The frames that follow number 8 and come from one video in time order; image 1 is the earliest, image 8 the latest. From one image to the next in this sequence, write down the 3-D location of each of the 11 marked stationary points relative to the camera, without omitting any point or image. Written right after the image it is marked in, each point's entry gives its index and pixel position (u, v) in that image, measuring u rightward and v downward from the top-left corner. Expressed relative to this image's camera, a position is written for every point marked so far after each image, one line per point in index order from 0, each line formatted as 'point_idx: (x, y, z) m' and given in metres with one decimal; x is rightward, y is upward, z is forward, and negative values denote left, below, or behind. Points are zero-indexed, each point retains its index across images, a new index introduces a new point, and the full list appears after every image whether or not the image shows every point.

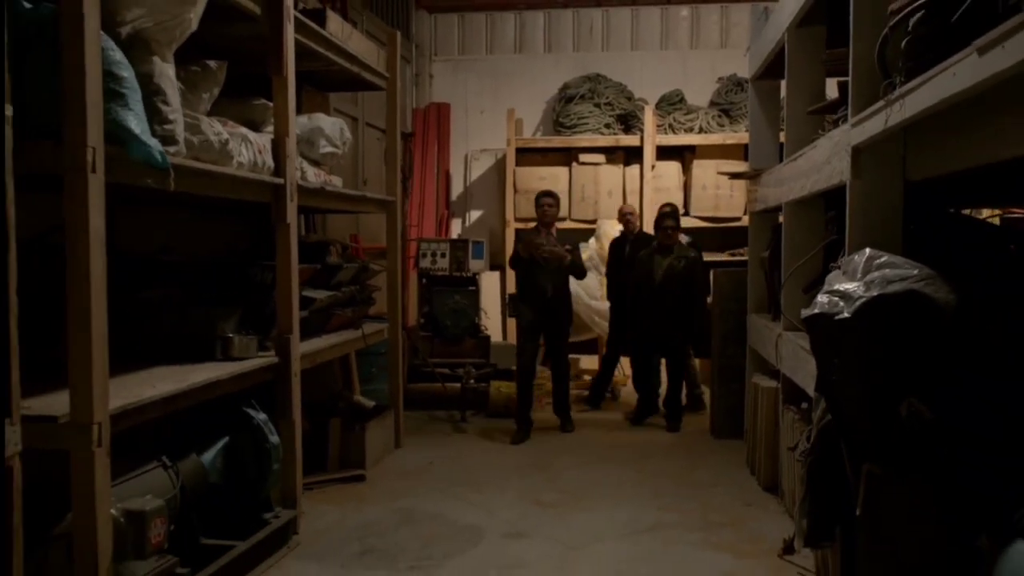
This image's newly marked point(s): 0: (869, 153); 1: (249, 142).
0: (+1.0, +0.4, +2.6) m
1: (-0.9, +0.5, +3.1) m
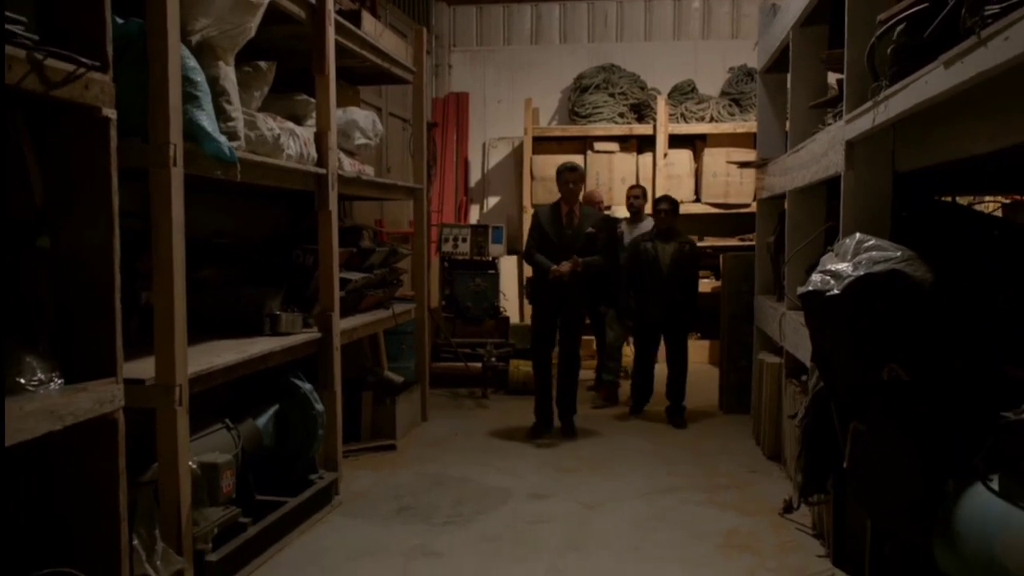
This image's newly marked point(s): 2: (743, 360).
0: (+1.0, +0.4, +2.8) m
1: (-0.8, +0.5, +3.4) m
2: (+1.3, -0.4, +5.3) m
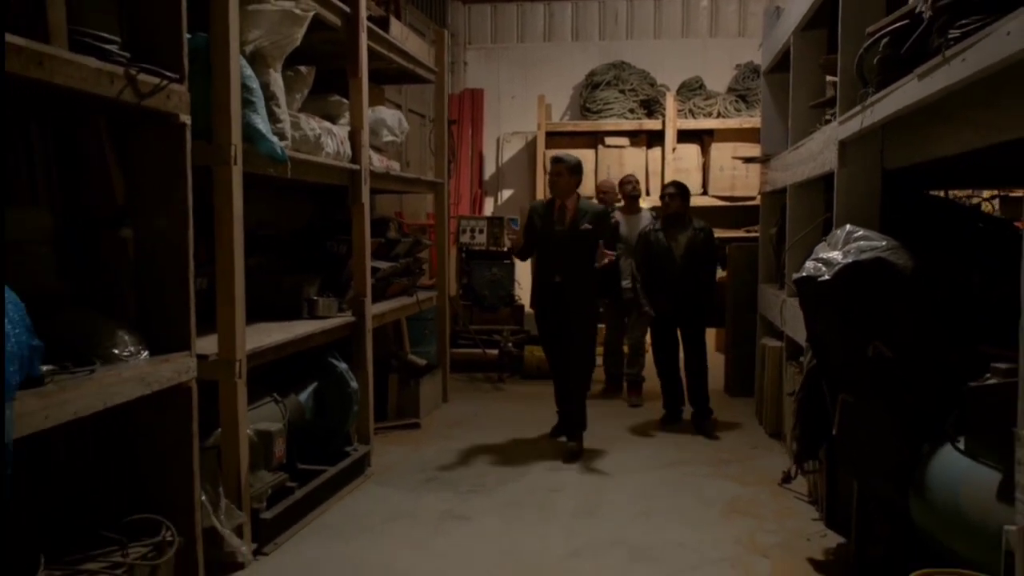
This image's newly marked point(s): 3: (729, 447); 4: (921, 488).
0: (+1.1, +0.5, +3.1) m
1: (-0.7, +0.6, +3.7) m
2: (+1.4, -0.3, +5.6) m
3: (+1.0, -0.7, +4.3) m
4: (+1.0, -0.5, +2.3) m
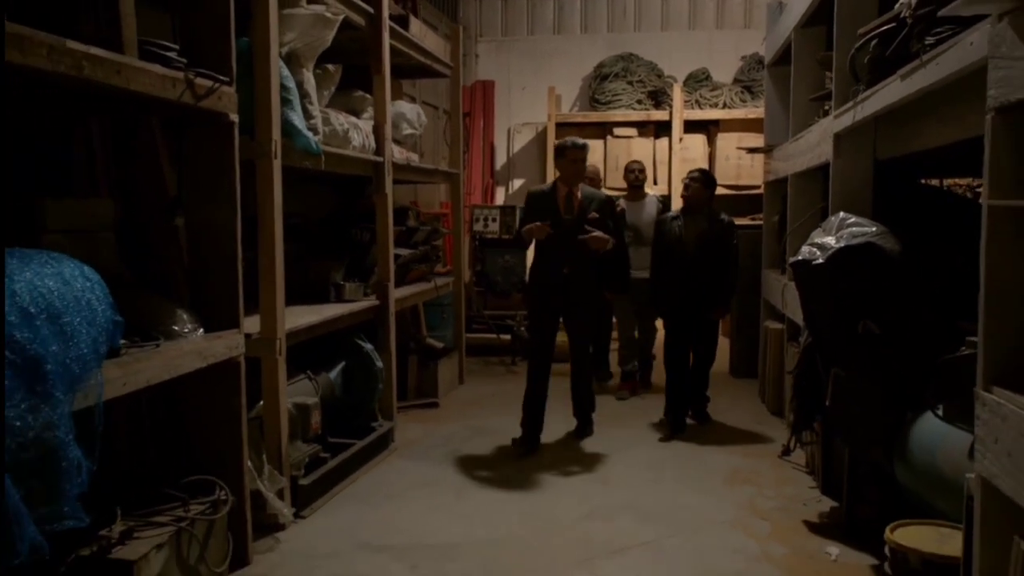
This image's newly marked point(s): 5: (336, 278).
0: (+1.2, +0.5, +3.3) m
1: (-0.6, +0.7, +3.9) m
2: (+1.5, -0.2, +5.8) m
3: (+1.1, -0.6, +4.6) m
4: (+1.1, -0.4, +2.6) m
5: (-0.7, 0.0, +4.0) m
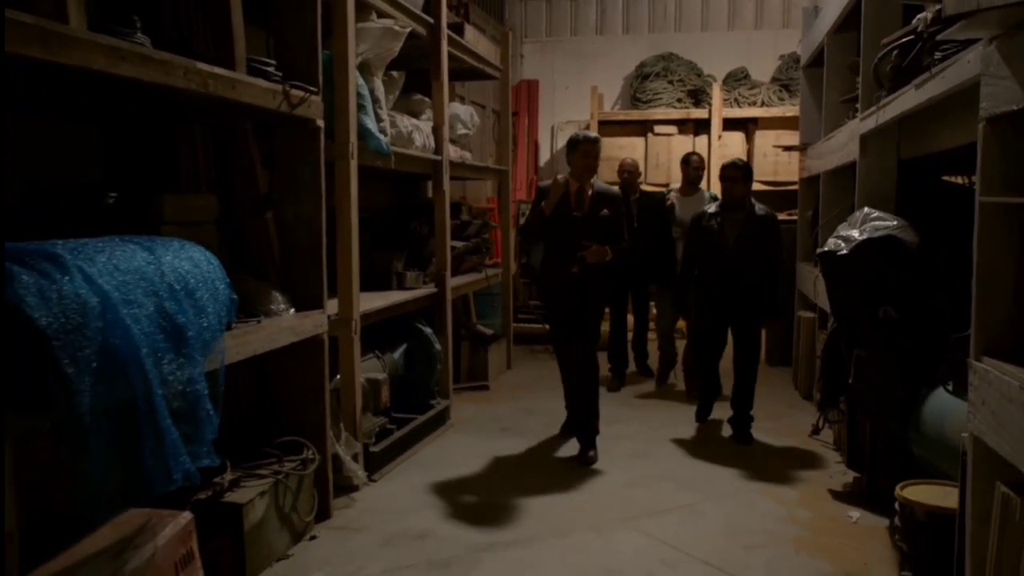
0: (+1.4, +0.6, +3.6) m
1: (-0.4, +0.7, +4.3) m
2: (+1.8, -0.2, +6.1) m
3: (+1.3, -0.6, +4.9) m
4: (+1.2, -0.4, +2.9) m
5: (-0.5, +0.1, +4.4) m
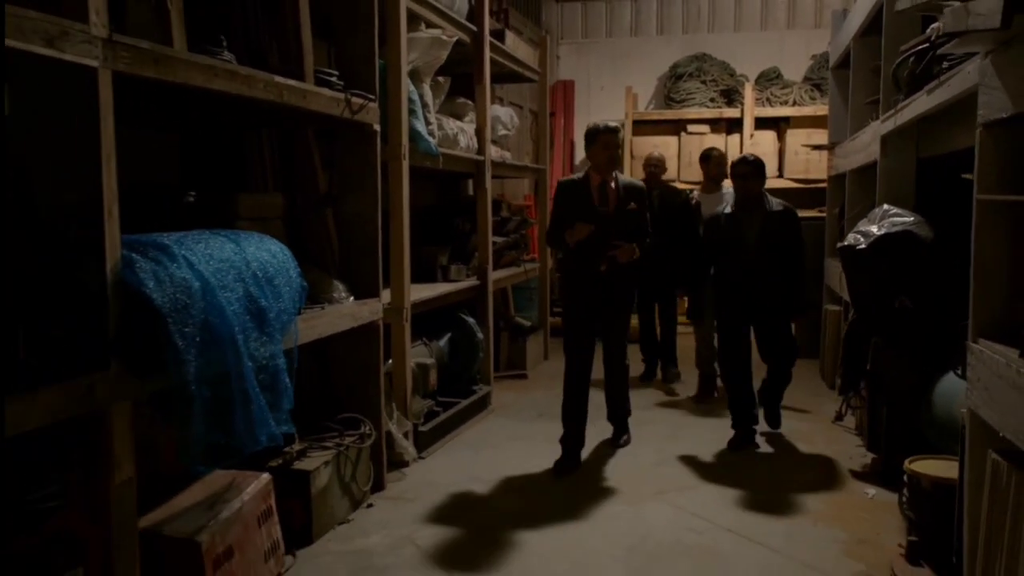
0: (+1.5, +0.6, +3.8) m
1: (-0.2, +0.7, +4.5) m
2: (+2.0, -0.2, +6.3) m
3: (+1.5, -0.6, +5.1) m
4: (+1.4, -0.4, +3.1) m
5: (-0.3, +0.1, +4.6) m
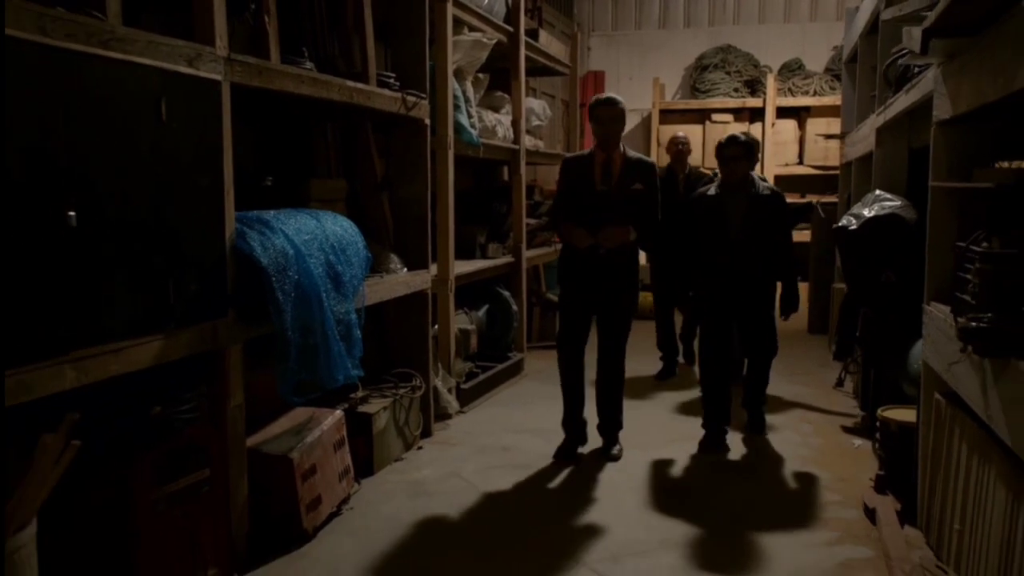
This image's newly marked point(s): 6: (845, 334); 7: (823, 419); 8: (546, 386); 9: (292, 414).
0: (+1.7, +0.7, +4.3) m
1: (-0.1, +0.9, +5.0) m
2: (+2.2, 0.0, +6.7) m
3: (+1.7, -0.4, +5.5) m
4: (+1.5, -0.3, +3.5) m
5: (-0.2, +0.3, +5.1) m
6: (+1.5, -0.2, +4.2) m
7: (+1.4, -0.6, +4.2) m
8: (+0.2, -0.5, +5.0) m
9: (-0.7, -0.4, +3.0) m
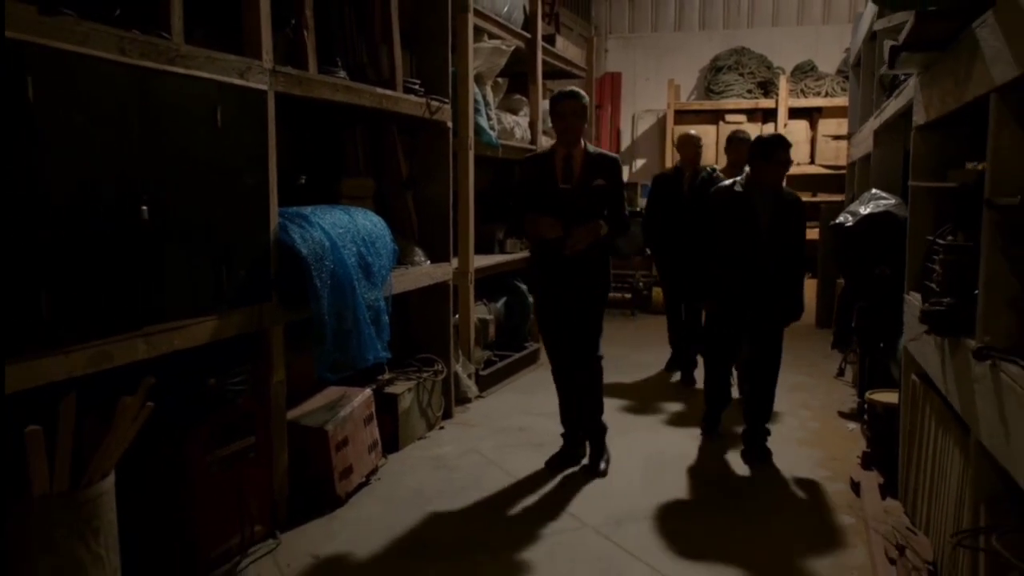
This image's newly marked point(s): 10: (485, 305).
0: (+1.8, +0.7, +4.5) m
1: (0.0, +0.9, +5.3) m
2: (+2.4, 0.0, +6.9) m
3: (+1.8, -0.4, +5.8) m
4: (+1.5, -0.3, +3.8) m
5: (-0.1, +0.3, +5.4) m
6: (+1.5, -0.2, +4.4) m
7: (+1.5, -0.6, +4.5) m
8: (+0.3, -0.5, +5.2) m
9: (-0.6, -0.4, +3.2) m
10: (-0.1, -0.1, +4.9) m
